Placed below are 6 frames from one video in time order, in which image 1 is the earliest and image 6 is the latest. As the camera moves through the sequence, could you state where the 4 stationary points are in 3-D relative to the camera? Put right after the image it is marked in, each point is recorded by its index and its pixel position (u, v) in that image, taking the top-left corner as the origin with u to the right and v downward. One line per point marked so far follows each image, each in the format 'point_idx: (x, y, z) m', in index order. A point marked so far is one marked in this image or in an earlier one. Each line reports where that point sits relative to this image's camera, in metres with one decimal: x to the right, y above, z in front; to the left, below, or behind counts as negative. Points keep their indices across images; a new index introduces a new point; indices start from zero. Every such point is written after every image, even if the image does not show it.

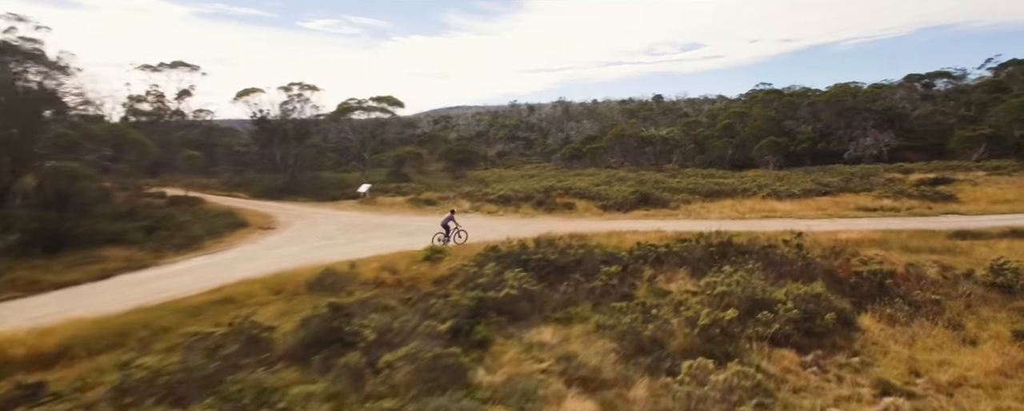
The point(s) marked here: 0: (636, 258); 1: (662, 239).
0: (+3.5, -1.5, +16.3) m
1: (+5.2, -1.2, +19.4) m
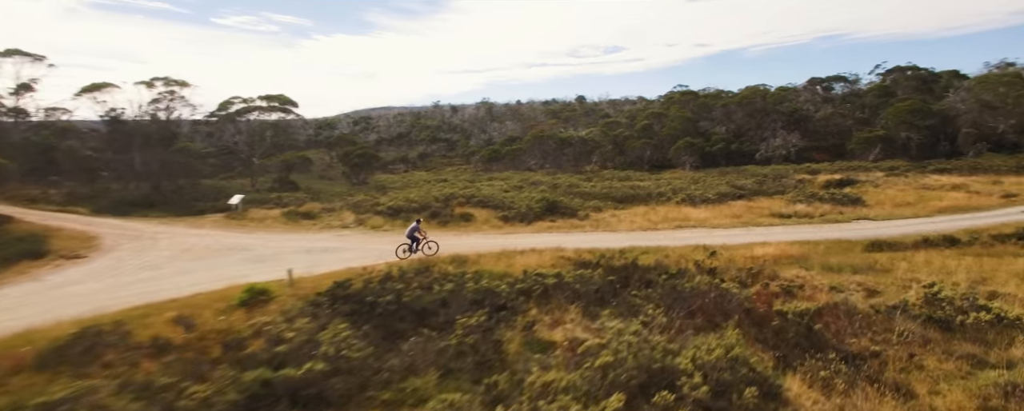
0: (+0.1, -2.1, +13.1) m
1: (+1.3, -1.7, +16.3) m
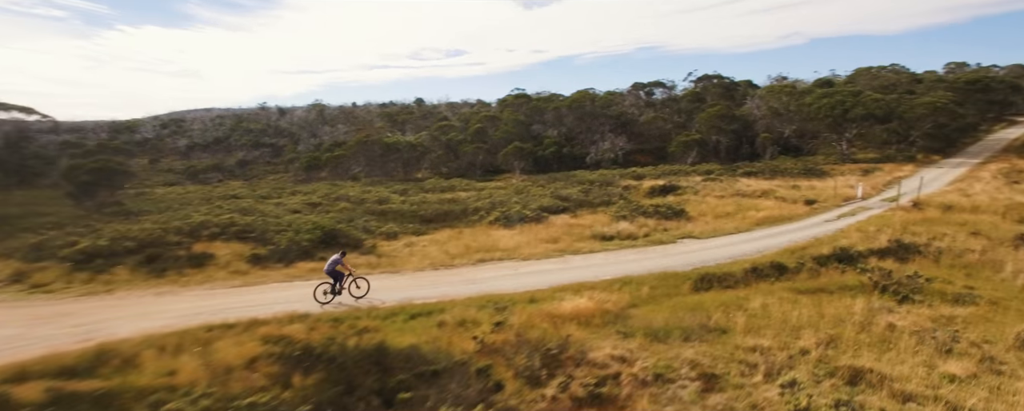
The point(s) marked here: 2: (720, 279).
0: (-4.9, -3.1, +6.5) m
1: (-4.6, -2.8, +10.0) m
2: (+5.8, -2.1, +15.8) m
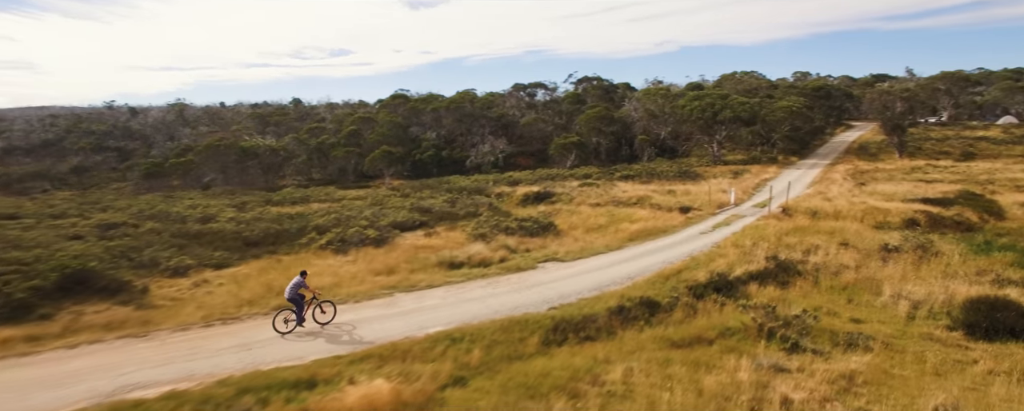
0: (-7.4, -3.9, +1.2) m
1: (-7.7, -3.6, +4.6) m
2: (+1.4, -2.7, +12.3) m
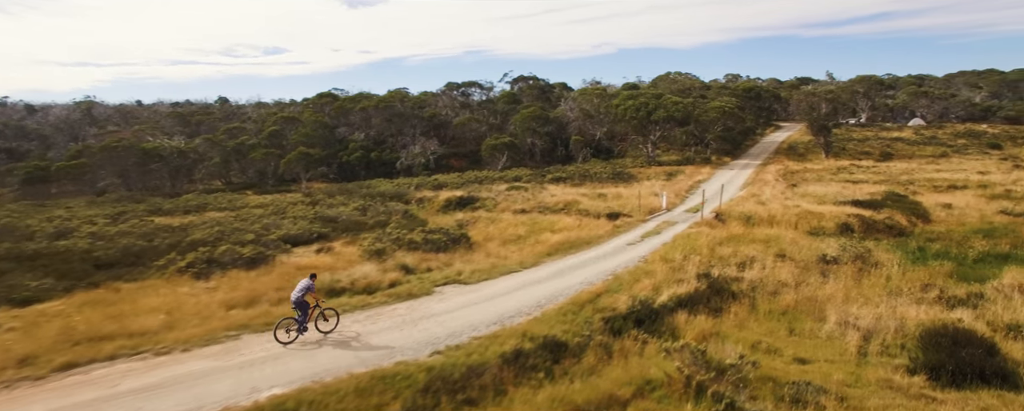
0: (-8.5, -4.3, -2.5) m
1: (-9.2, -4.0, +0.9) m
2: (-0.9, -3.0, +9.4) m
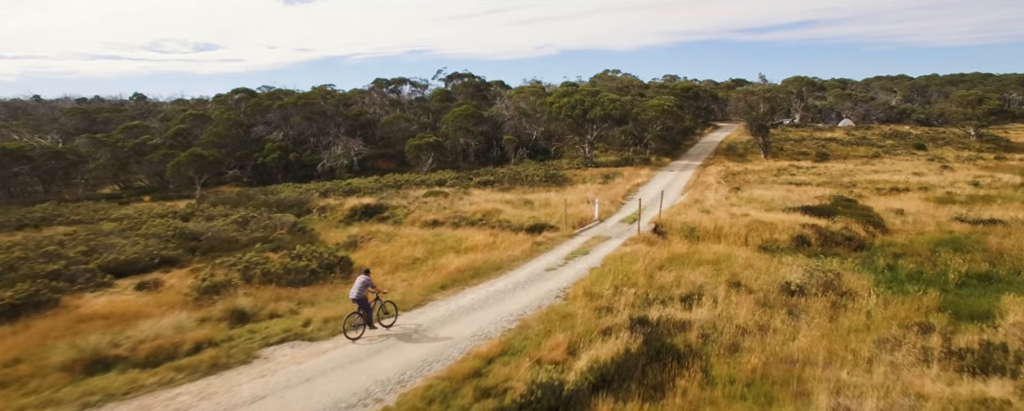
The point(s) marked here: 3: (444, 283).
0: (-9.4, -4.9, -7.9) m
1: (-10.4, -4.5, -4.5) m
2: (-3.0, -3.5, +4.7) m
3: (-1.8, -2.0, +15.5) m
